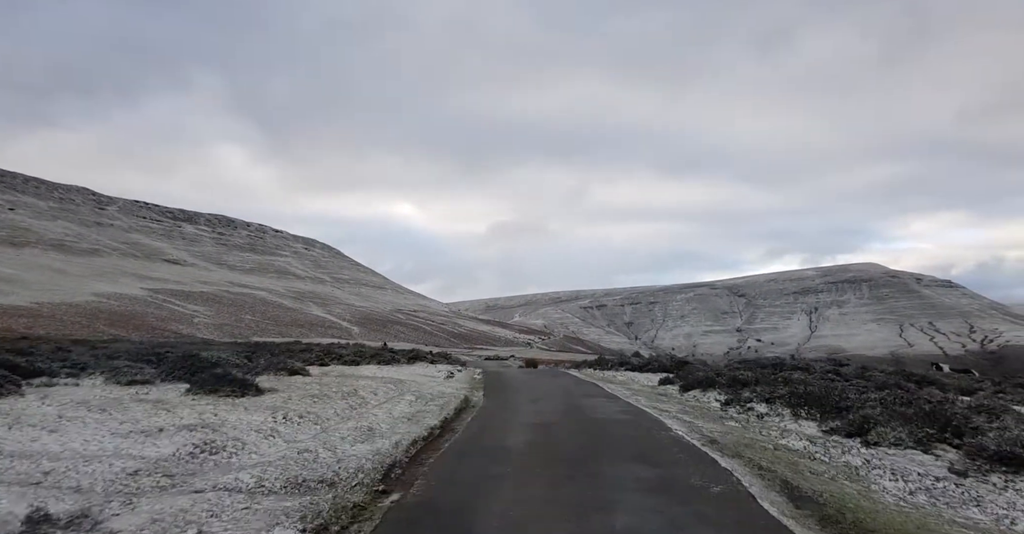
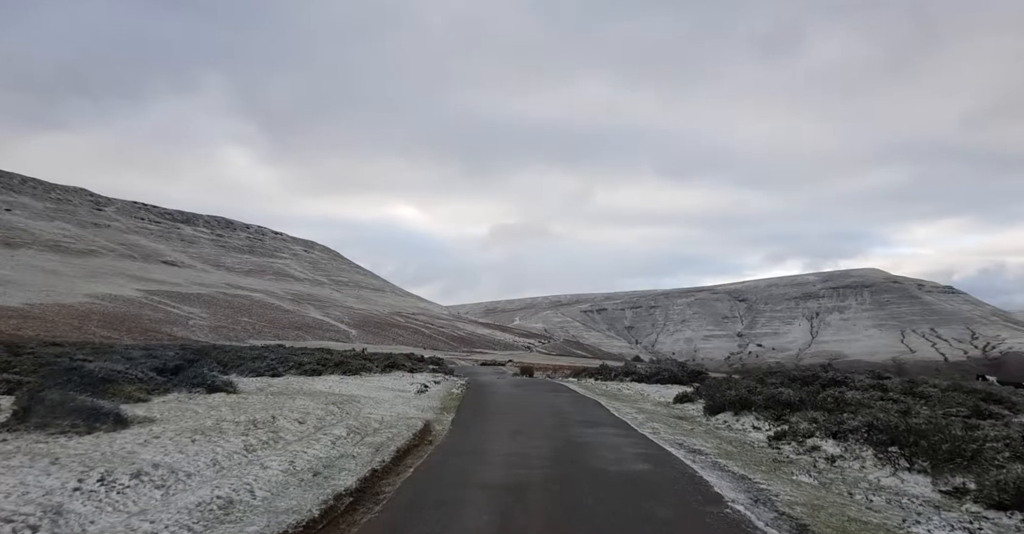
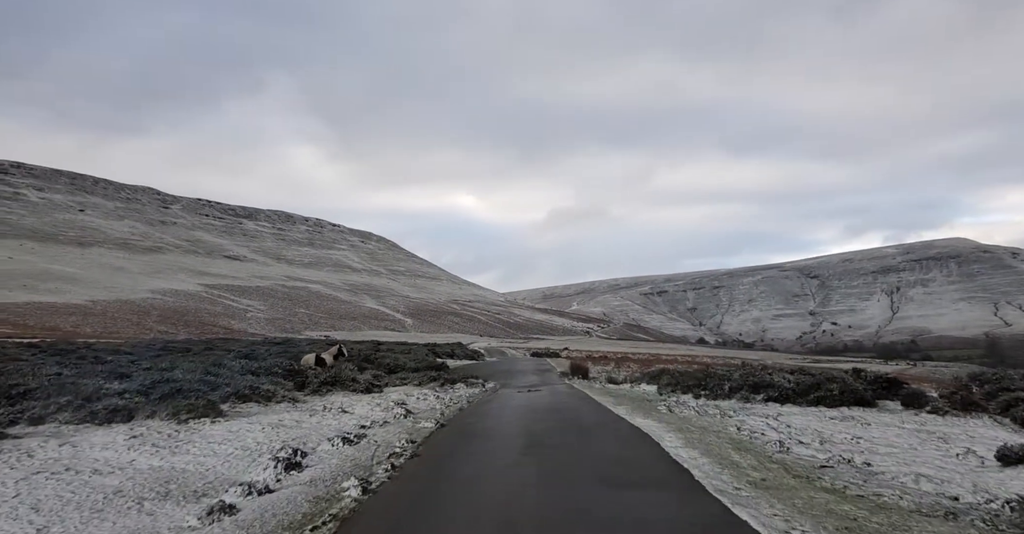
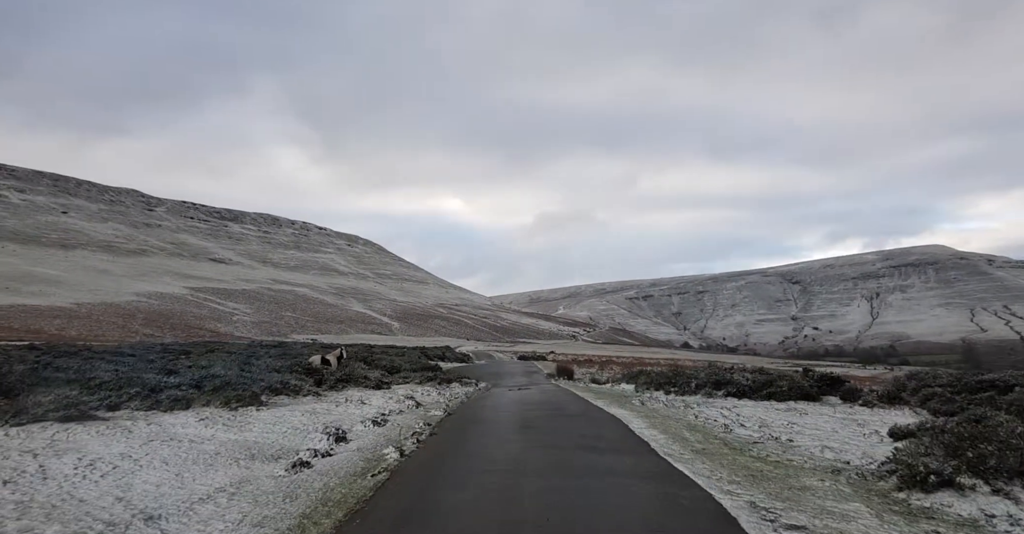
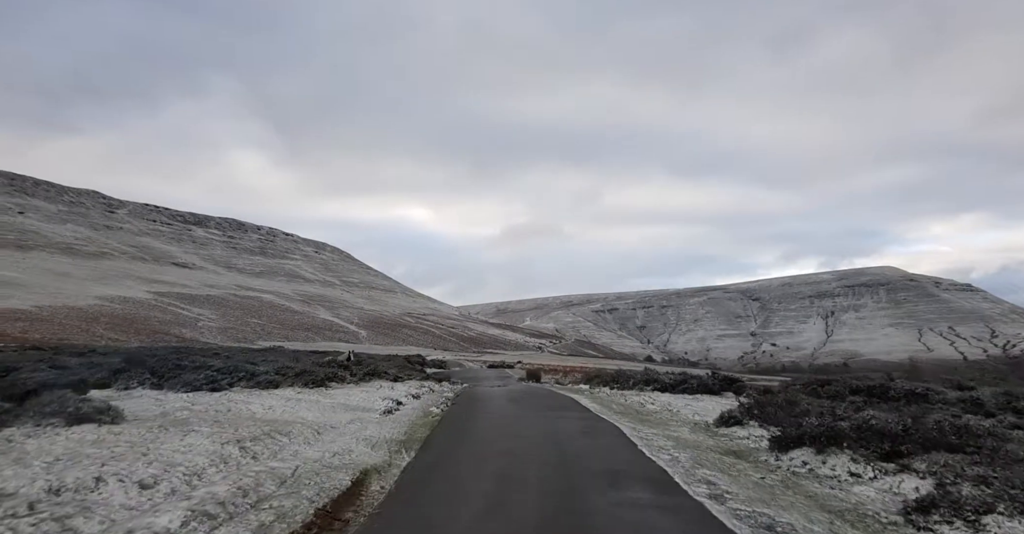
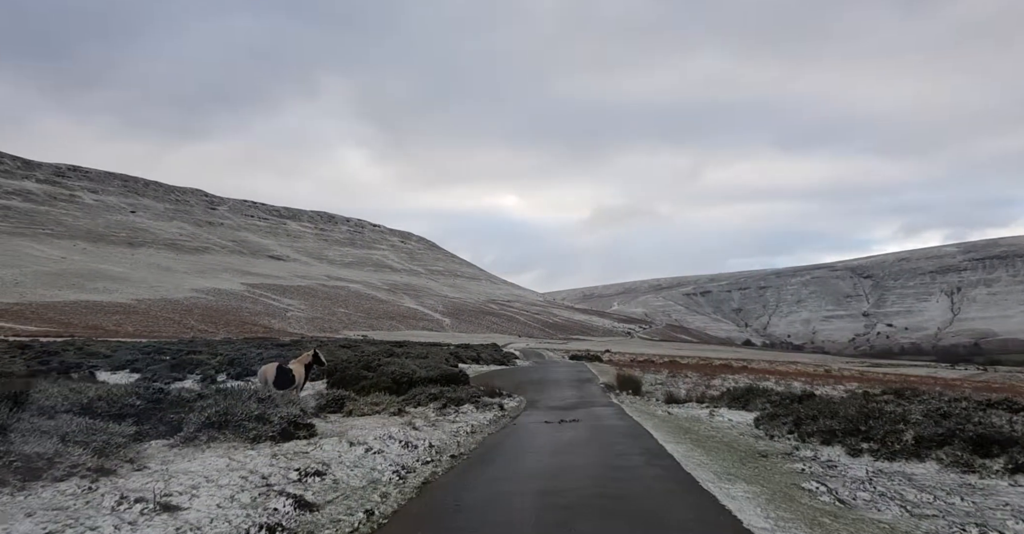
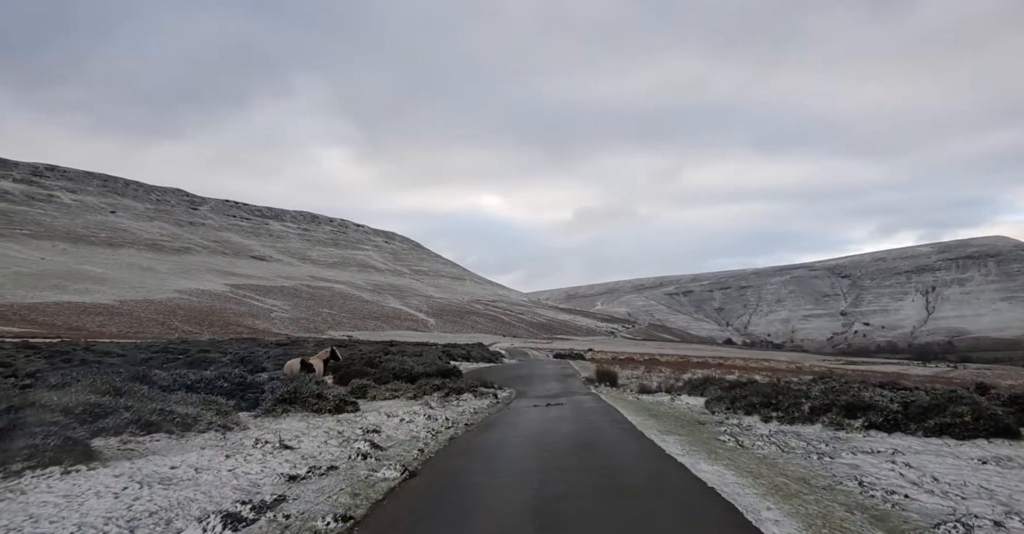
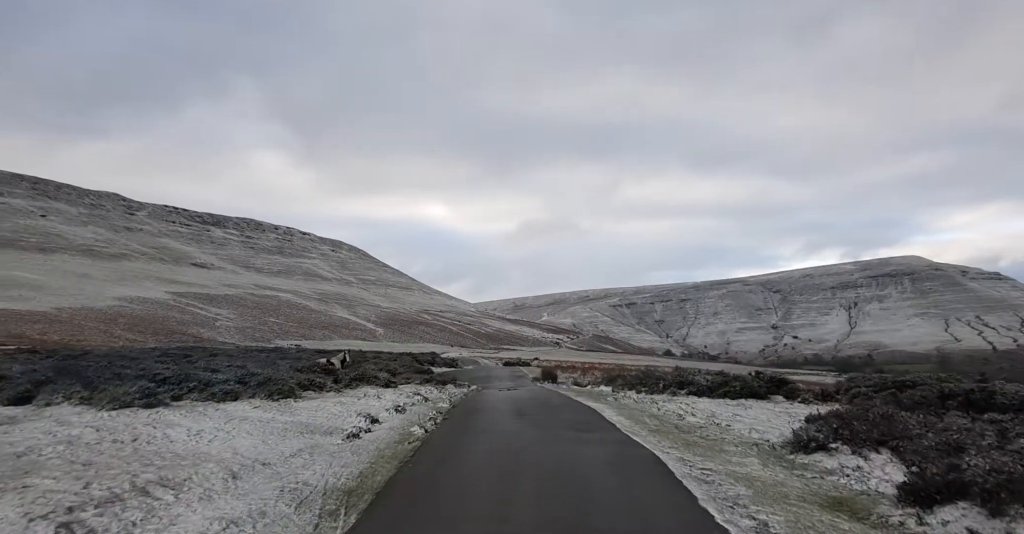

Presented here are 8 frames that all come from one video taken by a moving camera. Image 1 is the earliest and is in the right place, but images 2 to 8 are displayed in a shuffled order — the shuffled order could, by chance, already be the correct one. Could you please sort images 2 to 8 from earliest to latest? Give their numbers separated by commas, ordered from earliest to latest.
2, 5, 8, 4, 3, 7, 6
